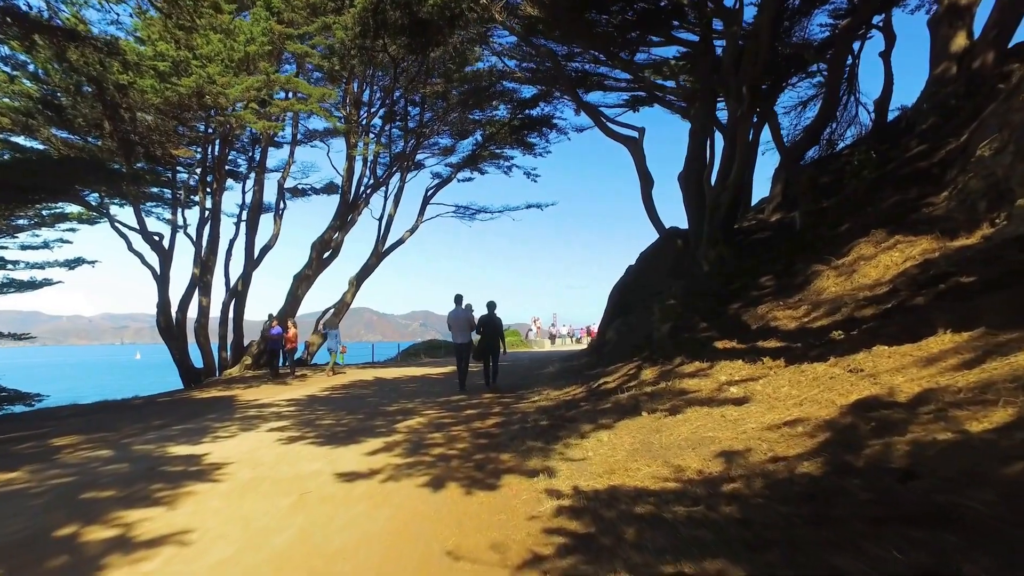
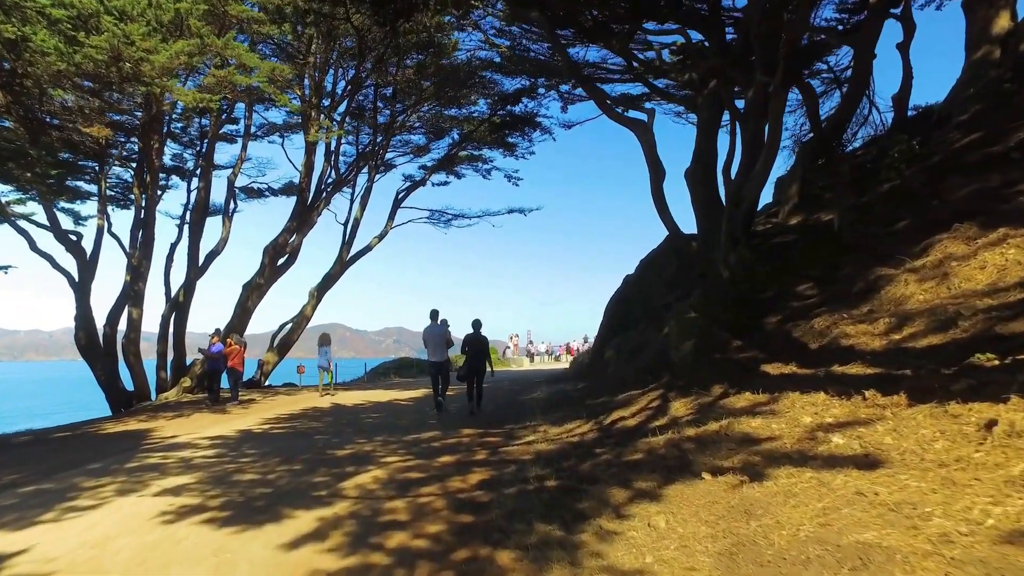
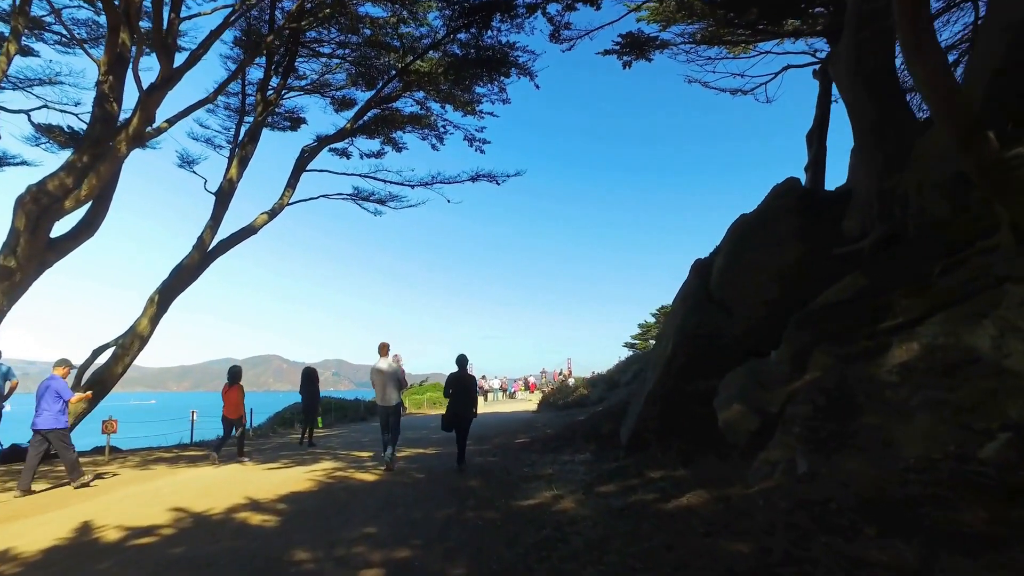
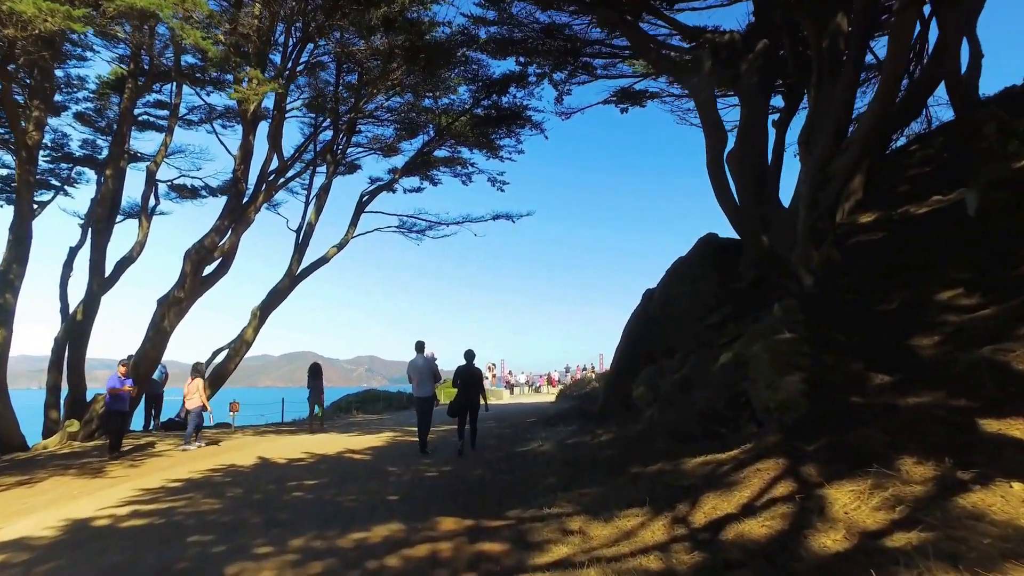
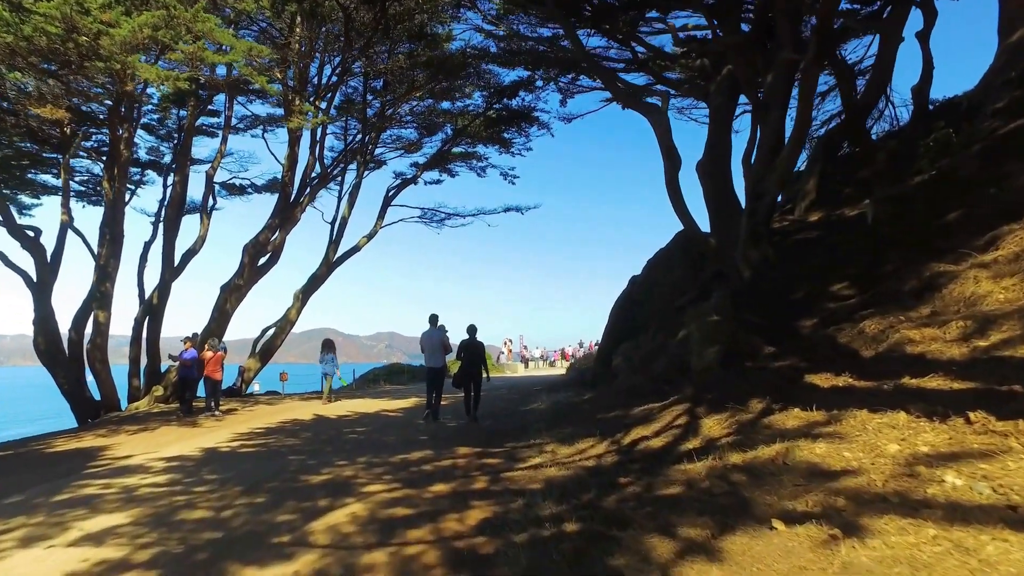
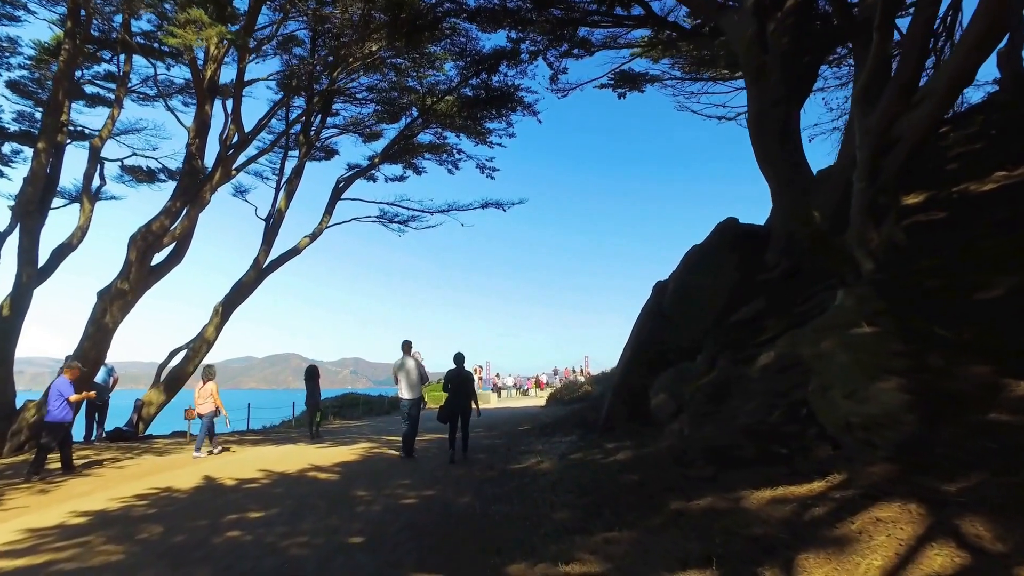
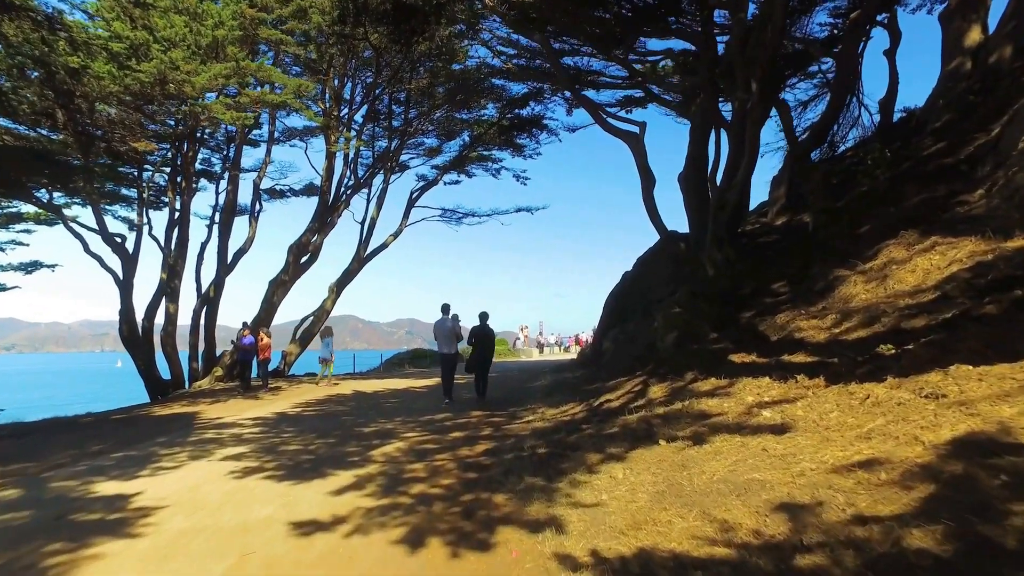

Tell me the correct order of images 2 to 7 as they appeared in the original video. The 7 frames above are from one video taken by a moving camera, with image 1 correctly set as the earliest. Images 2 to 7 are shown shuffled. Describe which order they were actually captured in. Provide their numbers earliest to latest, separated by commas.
7, 2, 5, 4, 6, 3
